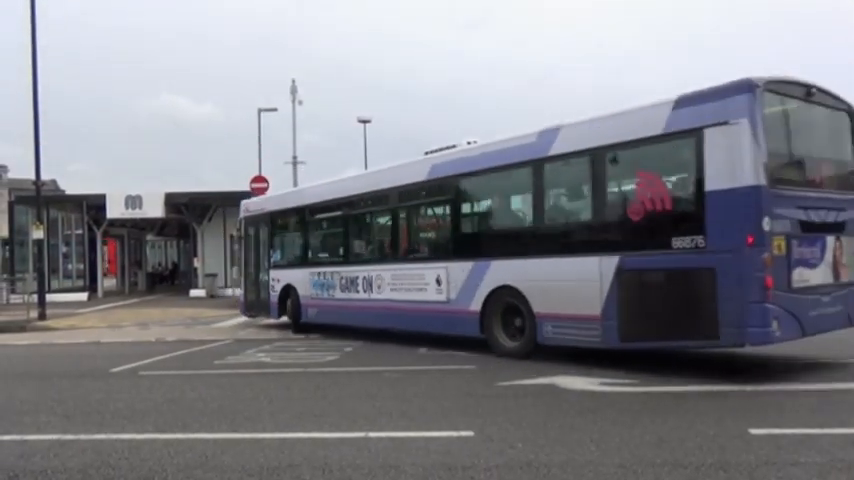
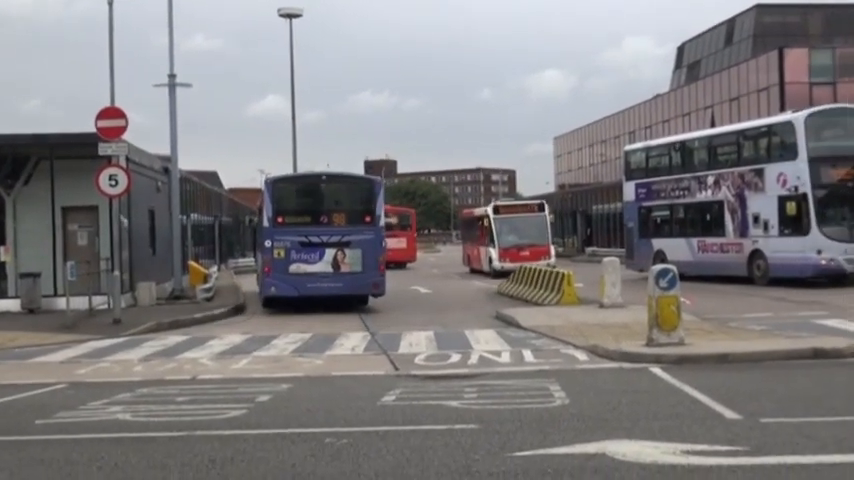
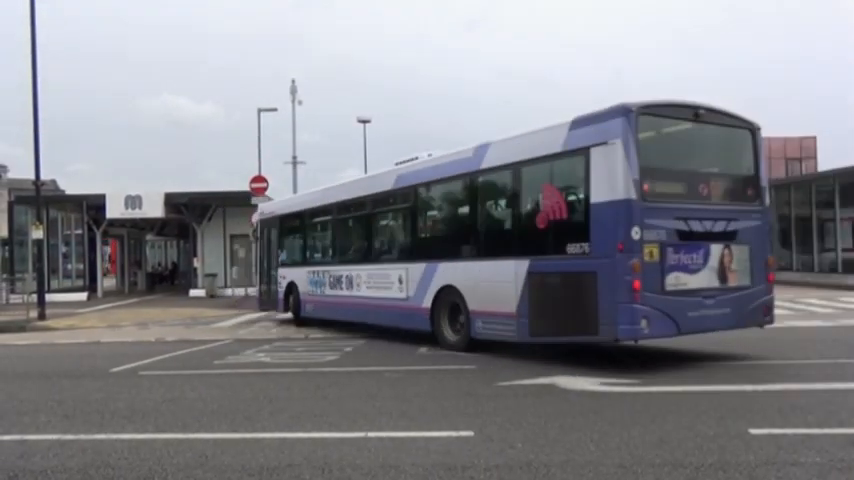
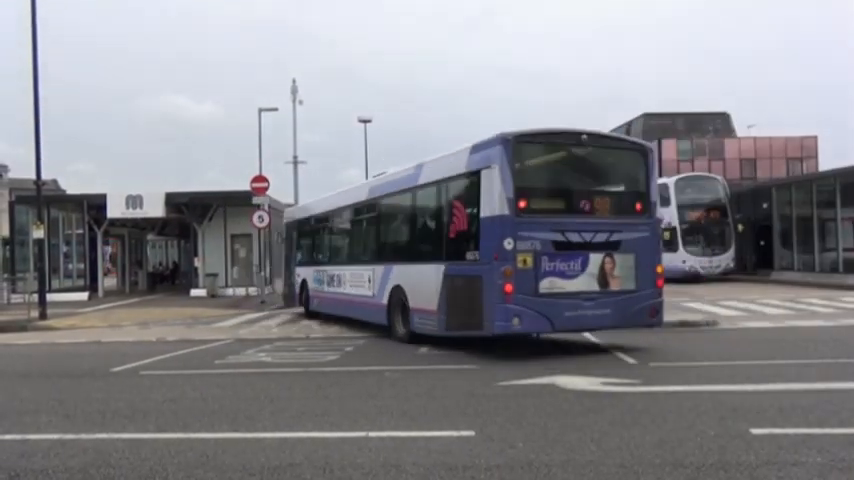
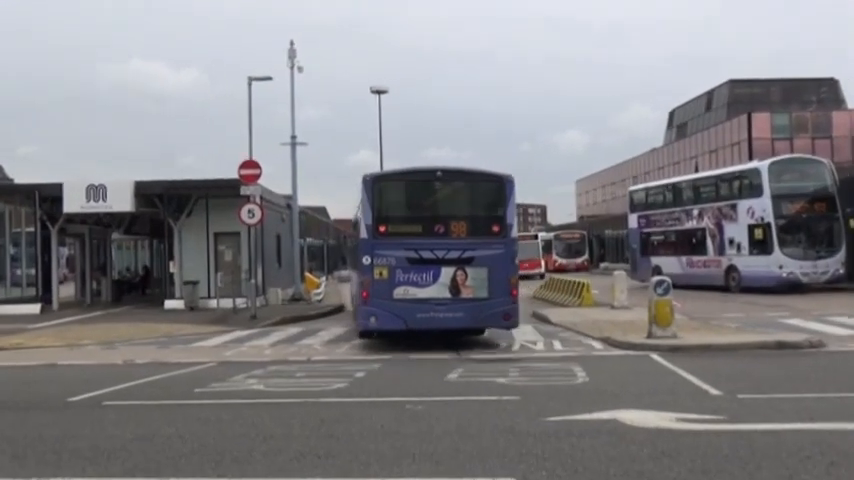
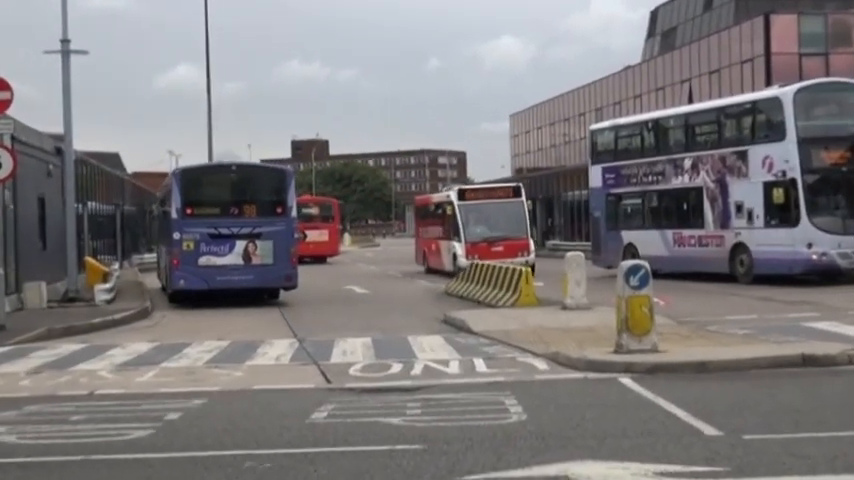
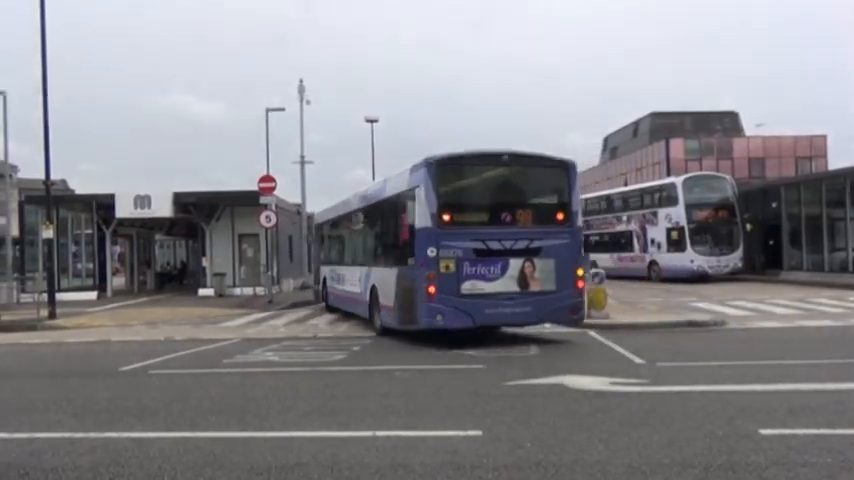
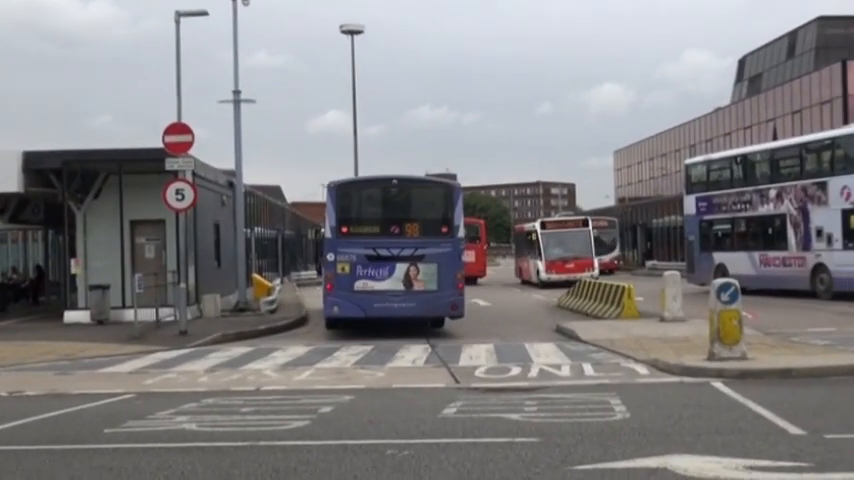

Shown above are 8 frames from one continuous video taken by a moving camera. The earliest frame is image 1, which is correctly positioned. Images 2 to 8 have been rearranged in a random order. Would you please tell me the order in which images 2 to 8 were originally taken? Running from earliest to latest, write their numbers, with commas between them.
3, 4, 7, 5, 8, 2, 6
